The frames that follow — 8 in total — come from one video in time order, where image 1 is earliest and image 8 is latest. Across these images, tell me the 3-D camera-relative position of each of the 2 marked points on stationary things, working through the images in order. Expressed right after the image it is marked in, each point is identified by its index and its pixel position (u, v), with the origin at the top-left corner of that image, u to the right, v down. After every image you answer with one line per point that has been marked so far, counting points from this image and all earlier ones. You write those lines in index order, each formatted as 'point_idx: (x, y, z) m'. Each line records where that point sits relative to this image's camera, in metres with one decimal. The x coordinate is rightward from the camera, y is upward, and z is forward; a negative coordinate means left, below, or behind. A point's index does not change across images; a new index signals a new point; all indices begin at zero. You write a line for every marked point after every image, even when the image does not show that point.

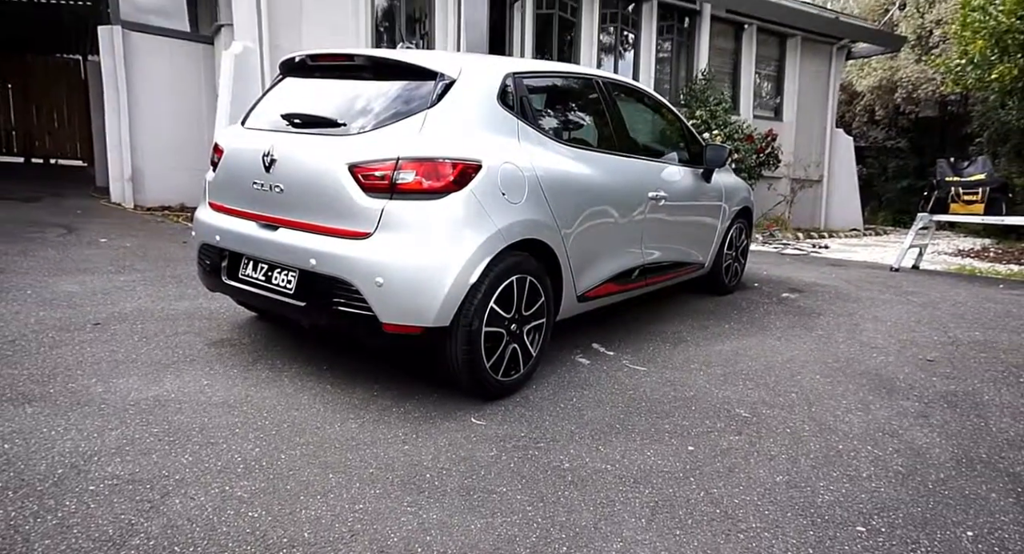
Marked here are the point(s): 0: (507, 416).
0: (0.0, -0.6, +2.9) m
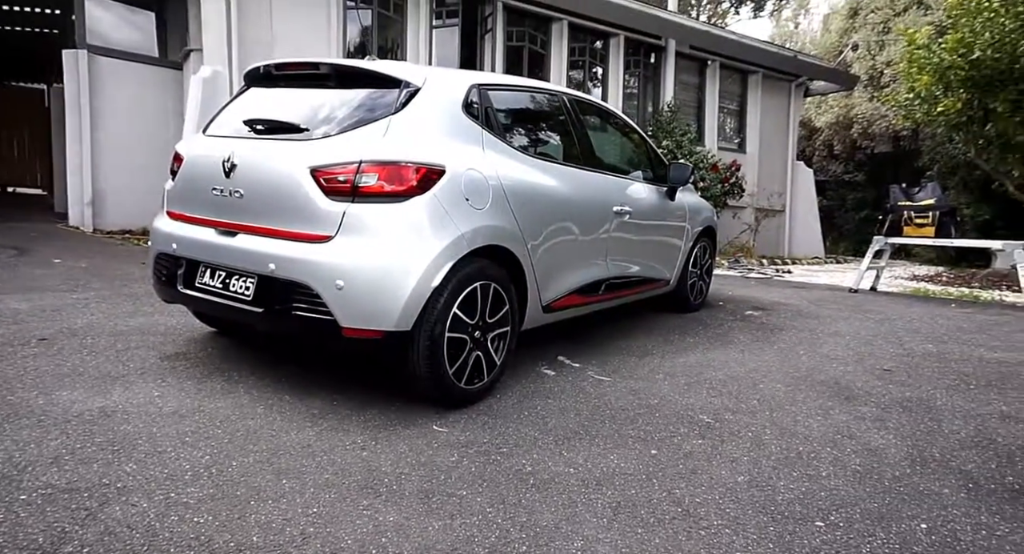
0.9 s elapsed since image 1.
0: (-0.2, -0.6, +2.9) m
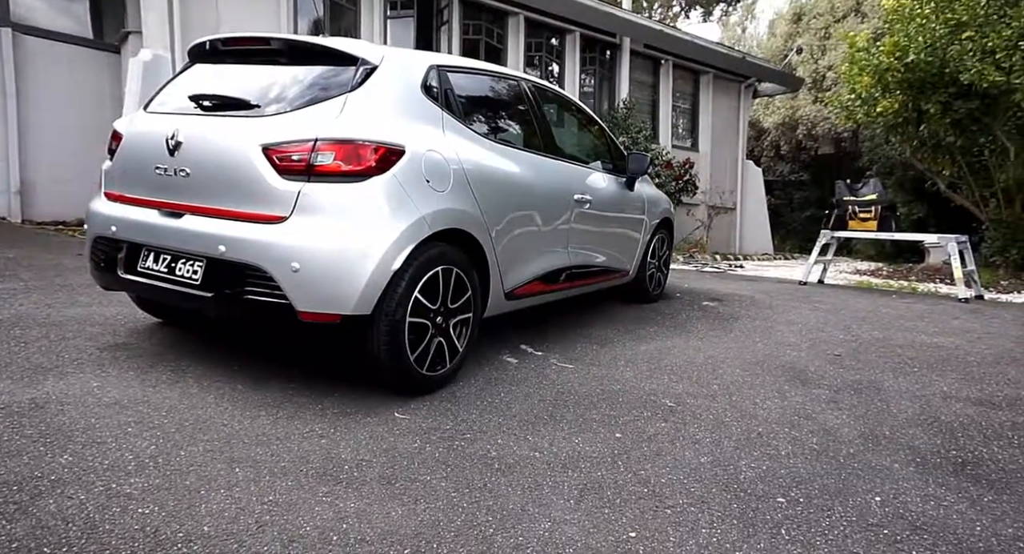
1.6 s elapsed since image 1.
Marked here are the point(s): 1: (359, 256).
0: (-0.3, -0.5, +2.8) m
1: (-0.6, +0.1, +2.6) m
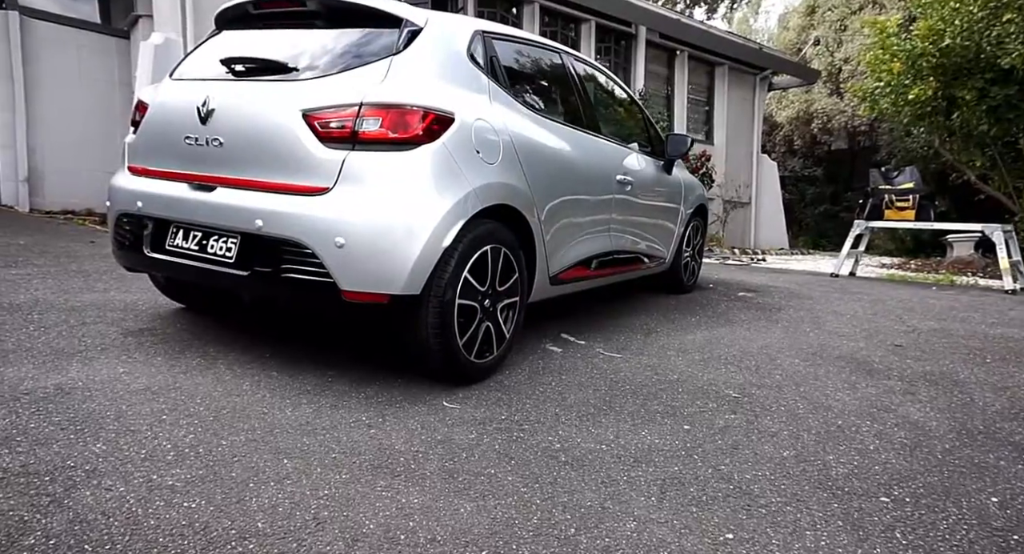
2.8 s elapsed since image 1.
0: (-0.1, -0.5, +2.6) m
1: (-0.4, +0.2, +2.4) m
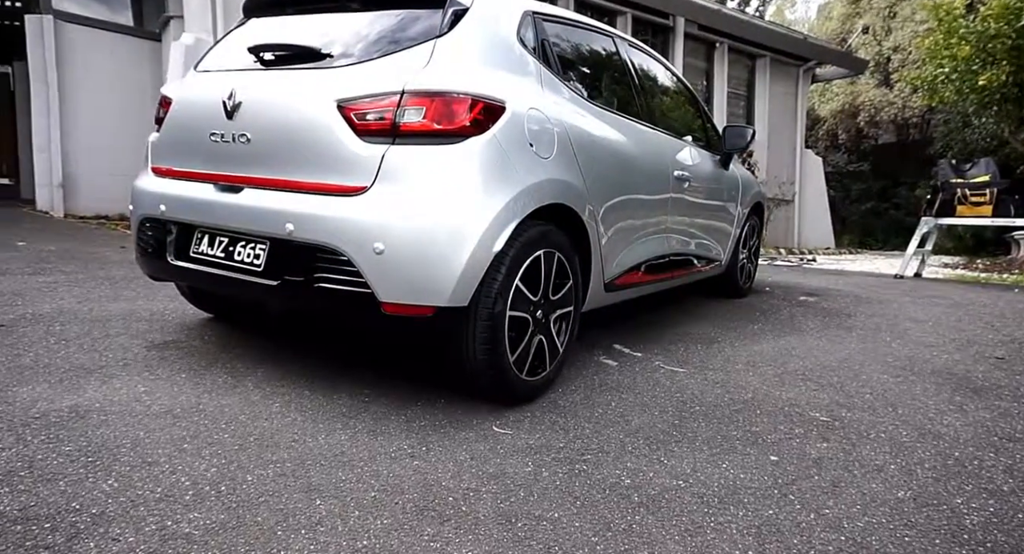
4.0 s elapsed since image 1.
0: (+0.1, -0.5, +2.3) m
1: (-0.2, +0.1, +2.2) m
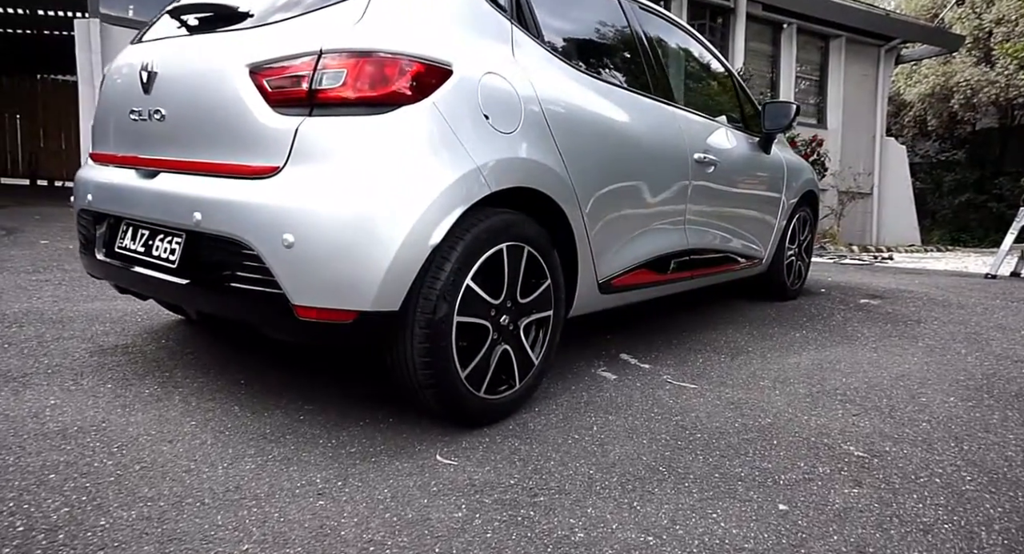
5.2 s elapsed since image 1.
0: (-0.1, -0.5, +1.9) m
1: (-0.3, +0.1, +1.8) m
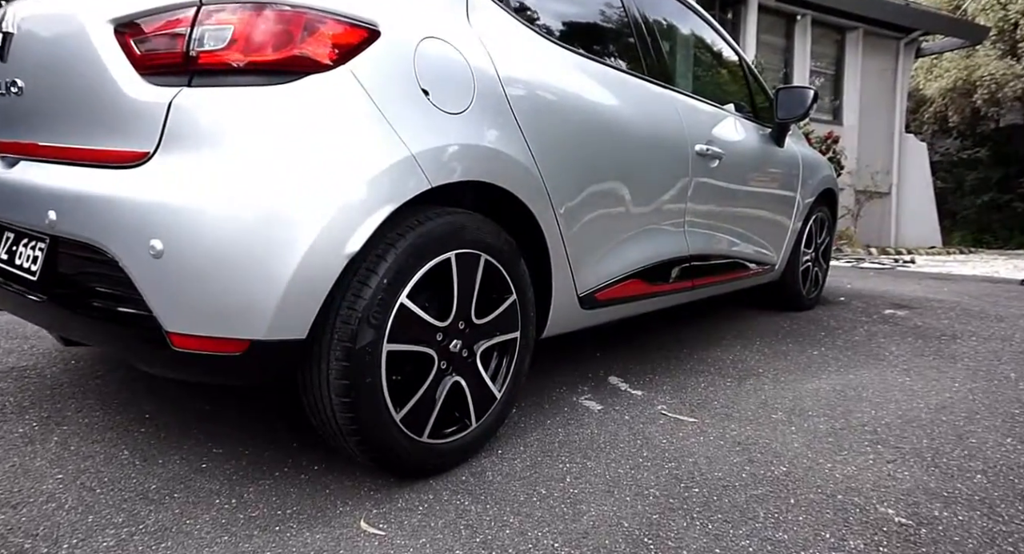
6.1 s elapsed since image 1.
0: (-0.2, -0.5, +1.5) m
1: (-0.4, +0.1, +1.4) m
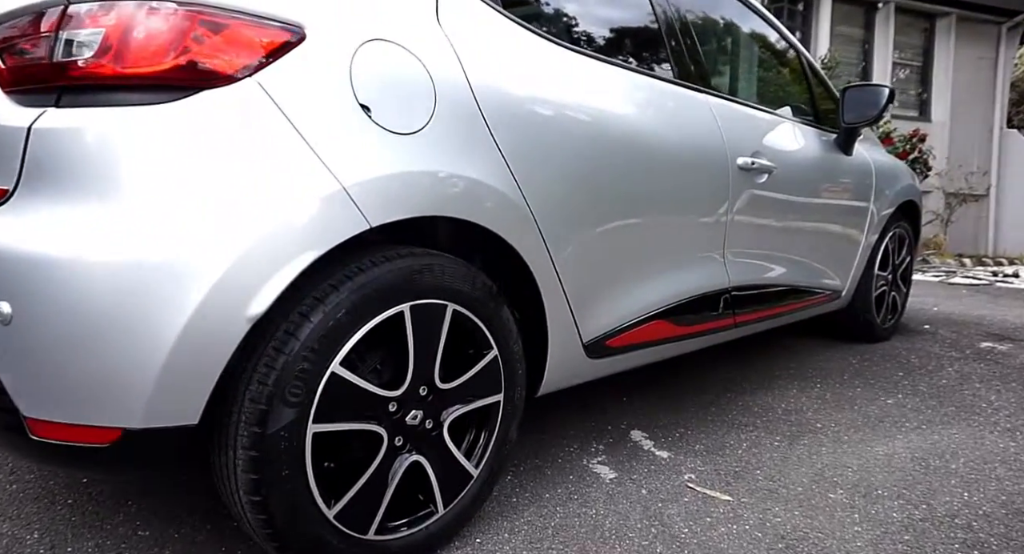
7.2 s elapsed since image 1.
0: (-0.3, -0.6, +1.2) m
1: (-0.5, 0.0, +1.1) m
